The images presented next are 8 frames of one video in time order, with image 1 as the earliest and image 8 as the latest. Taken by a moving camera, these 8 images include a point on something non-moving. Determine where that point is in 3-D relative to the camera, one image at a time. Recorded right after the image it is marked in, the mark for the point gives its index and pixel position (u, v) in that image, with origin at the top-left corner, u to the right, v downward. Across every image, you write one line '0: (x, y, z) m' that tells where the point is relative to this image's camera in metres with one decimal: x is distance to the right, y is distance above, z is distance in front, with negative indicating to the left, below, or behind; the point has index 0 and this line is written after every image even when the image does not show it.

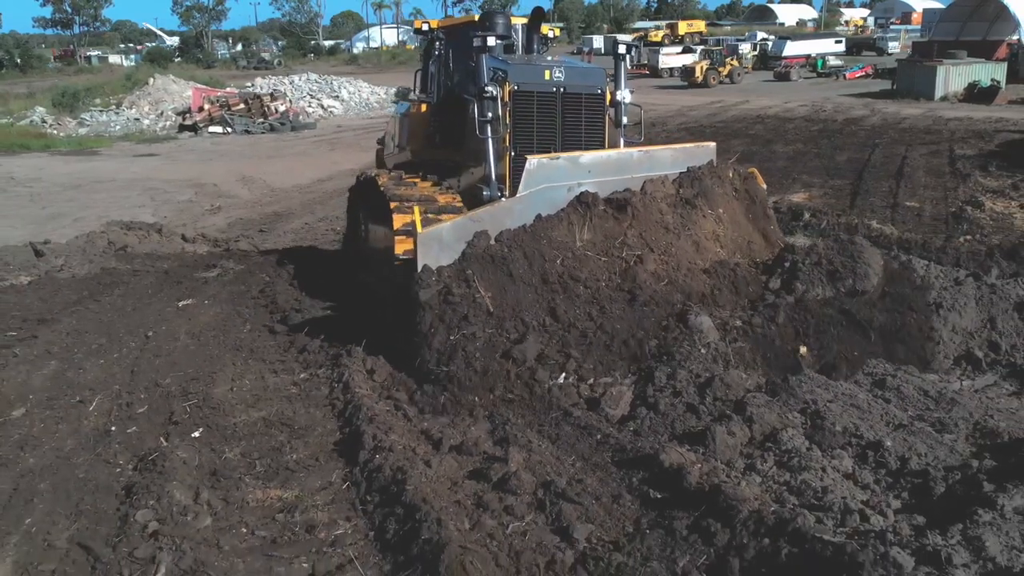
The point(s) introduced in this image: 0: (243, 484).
0: (-1.2, -0.9, +3.9) m
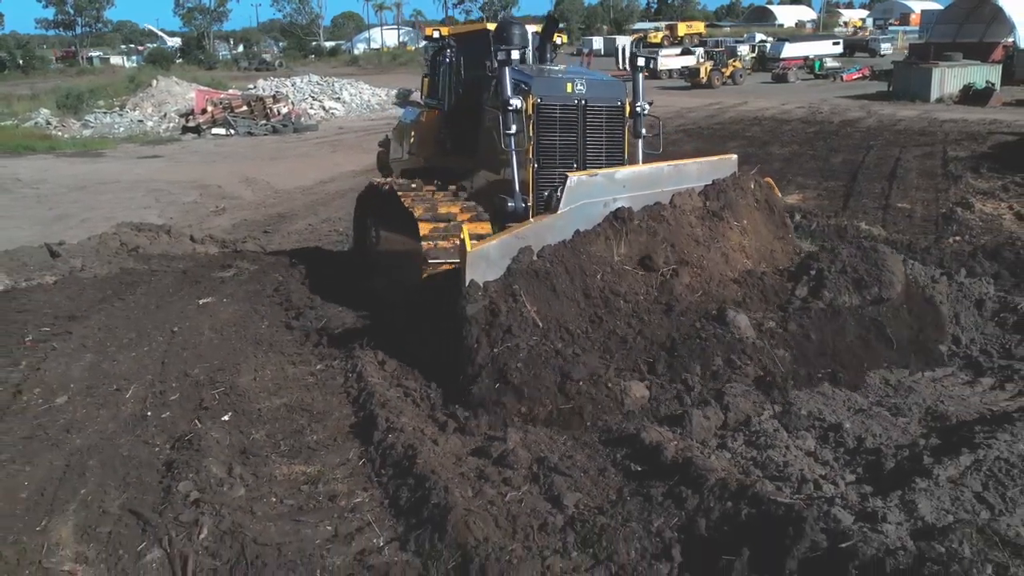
0: (-1.2, -0.9, +4.4) m
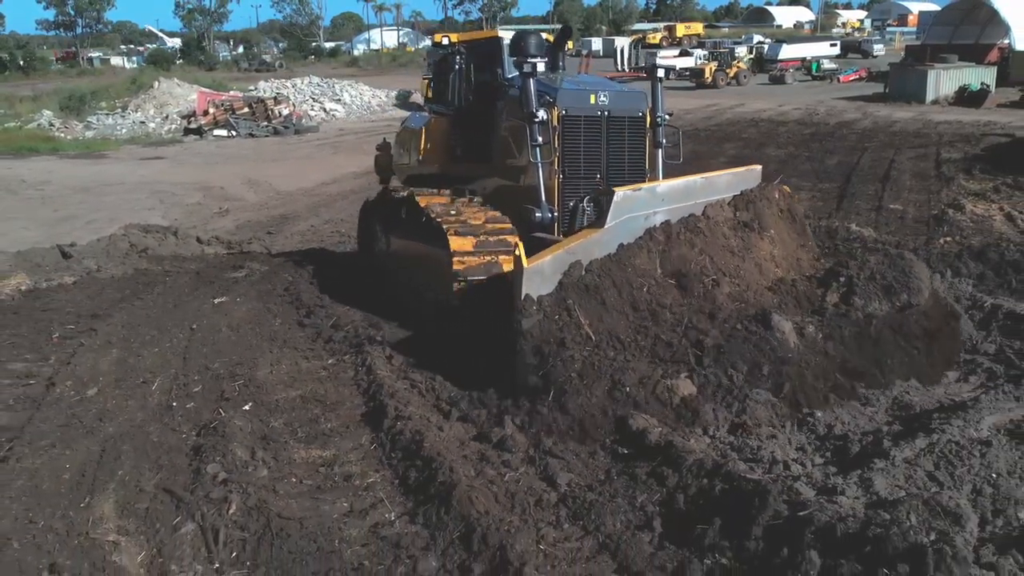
0: (-1.2, -0.9, +4.8) m
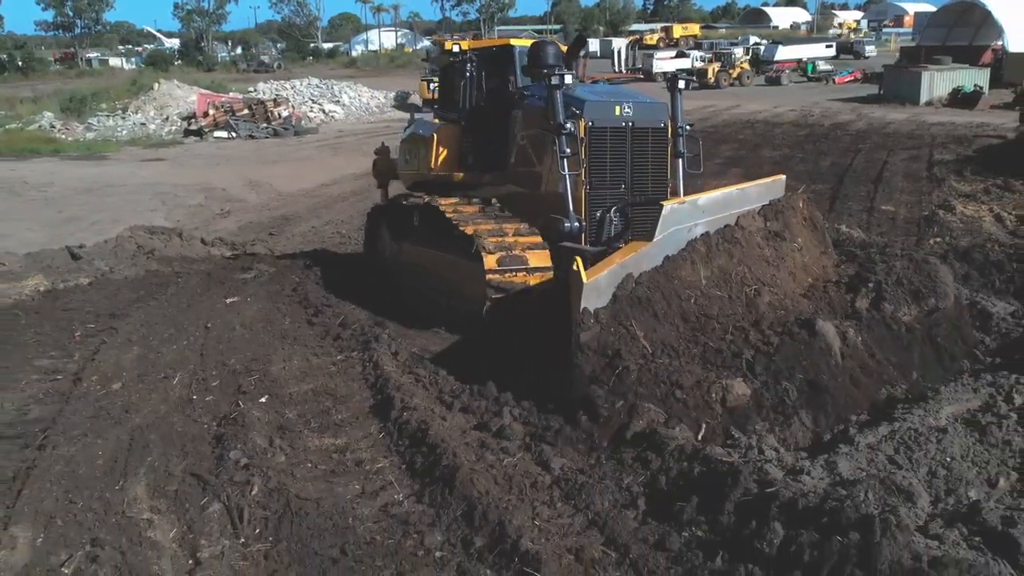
0: (-1.3, -0.9, +5.1) m
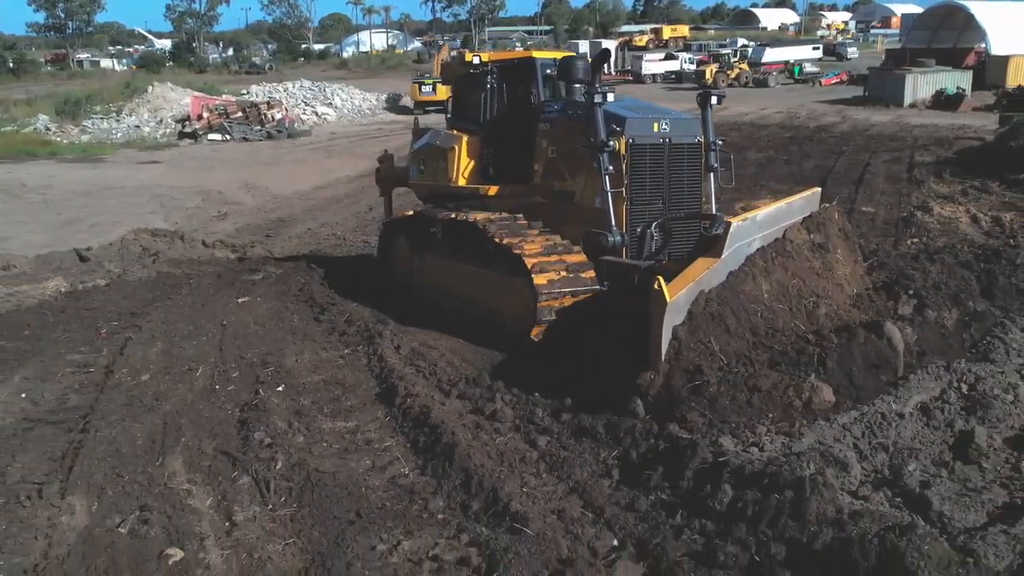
0: (-1.3, -0.9, +5.8) m
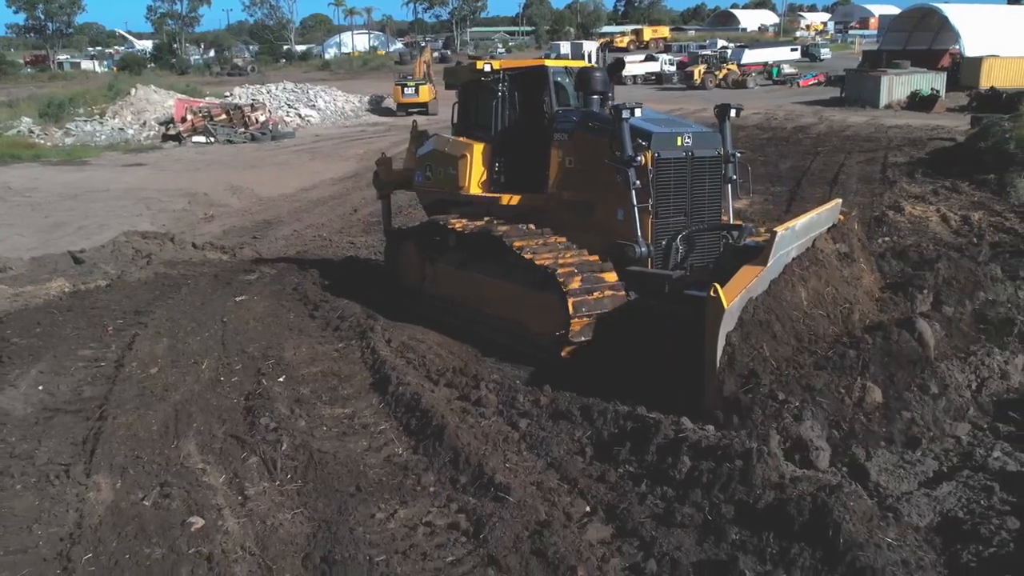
0: (-1.4, -0.9, +6.3) m
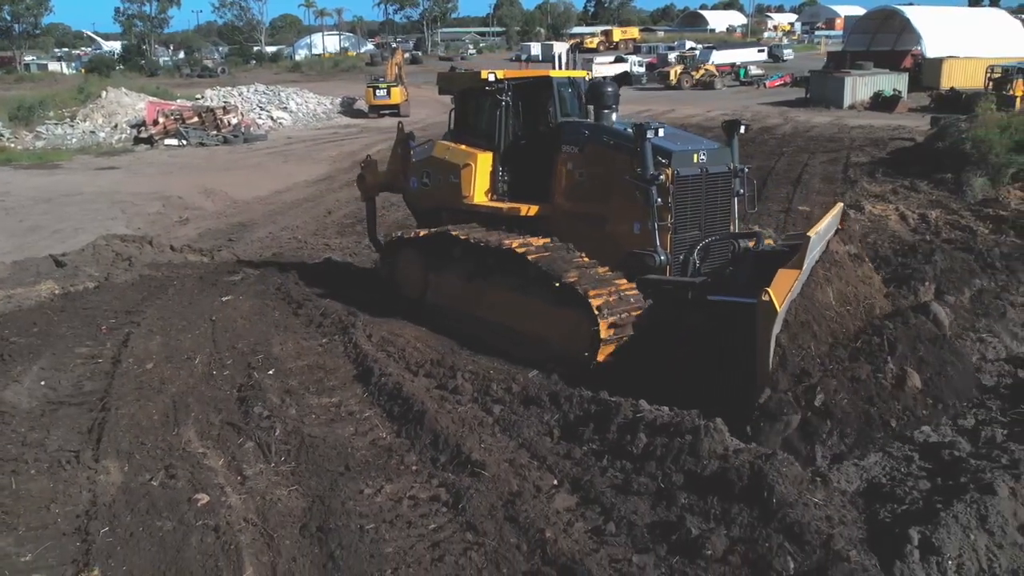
0: (-1.6, -0.9, +6.8) m
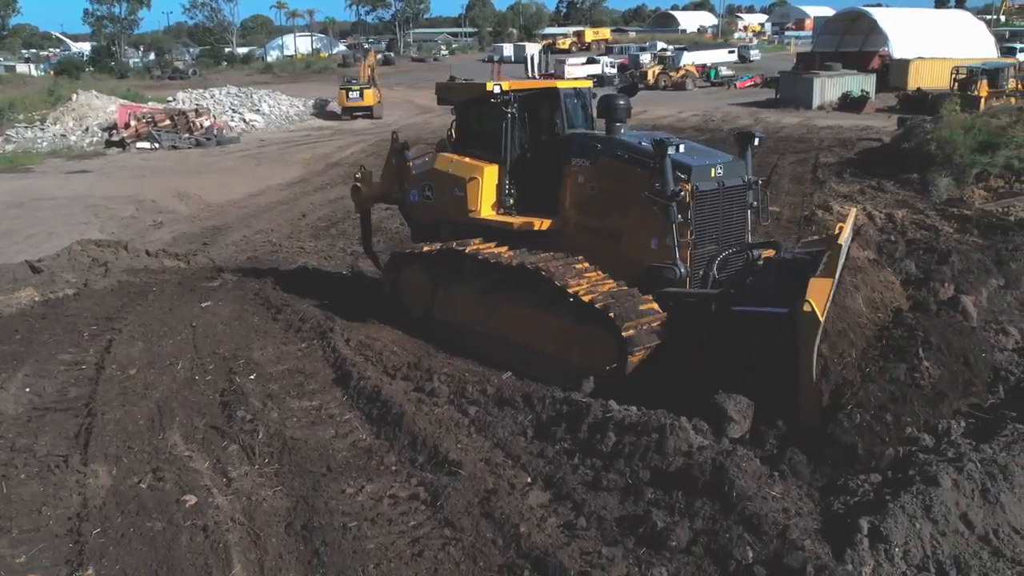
0: (-1.8, -0.9, +7.0) m
